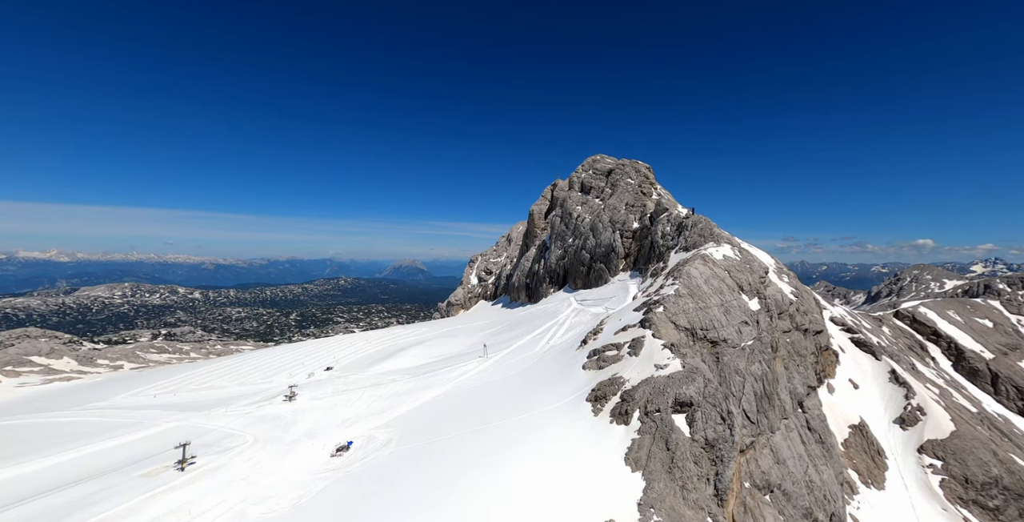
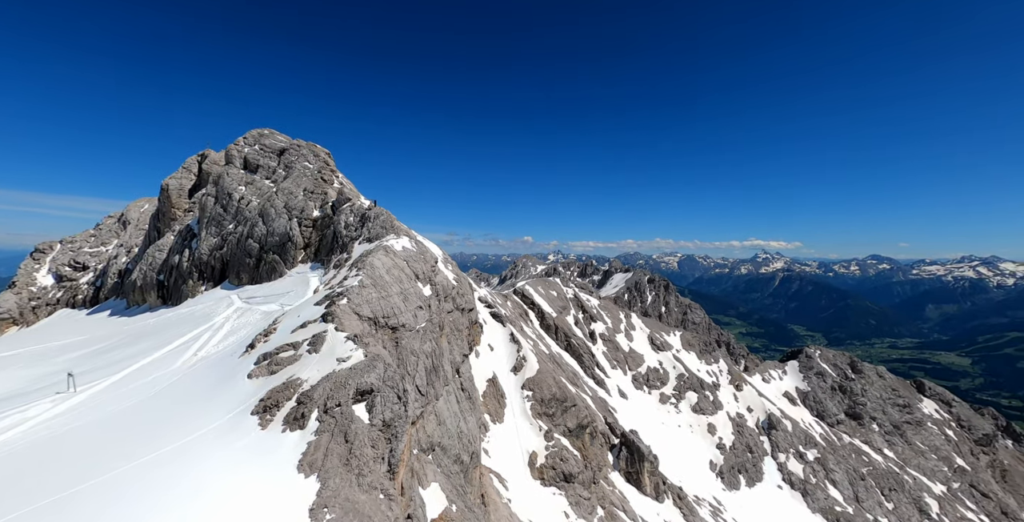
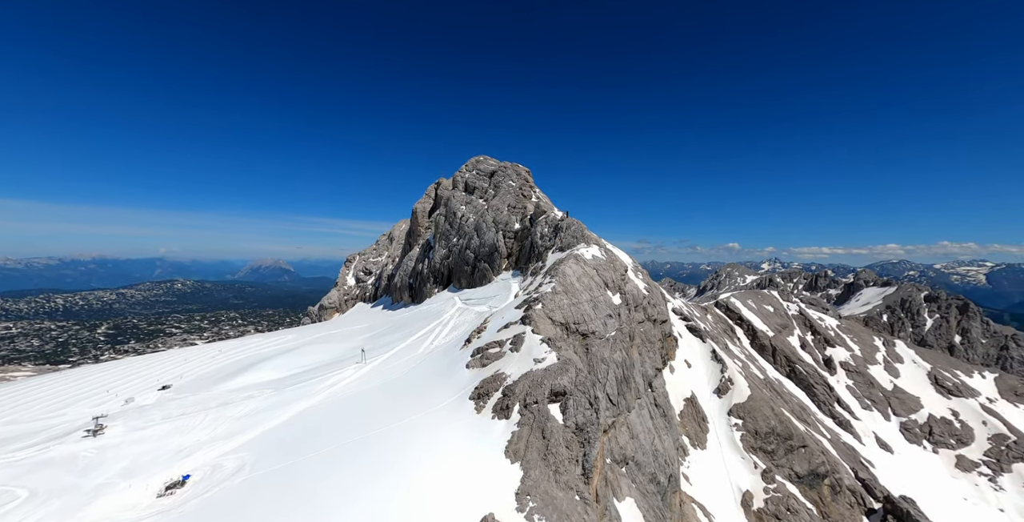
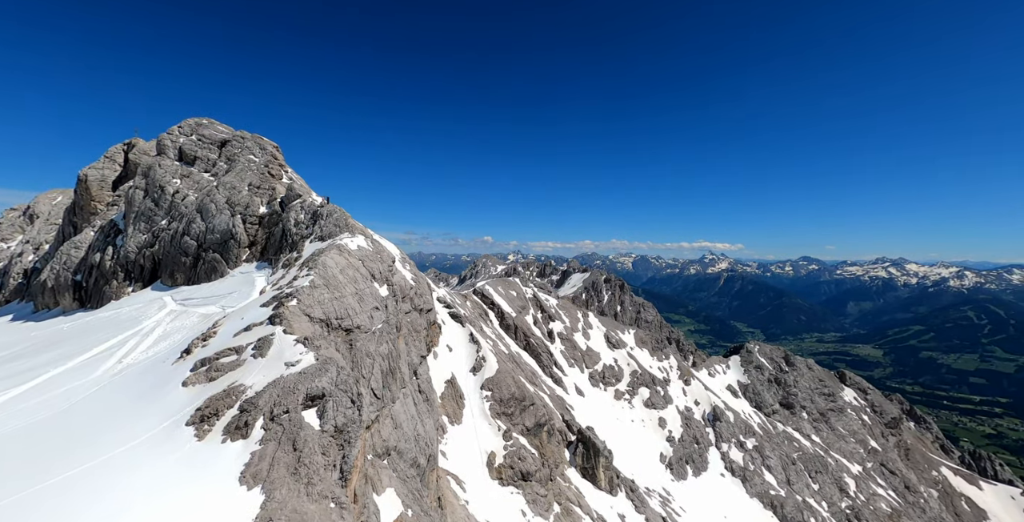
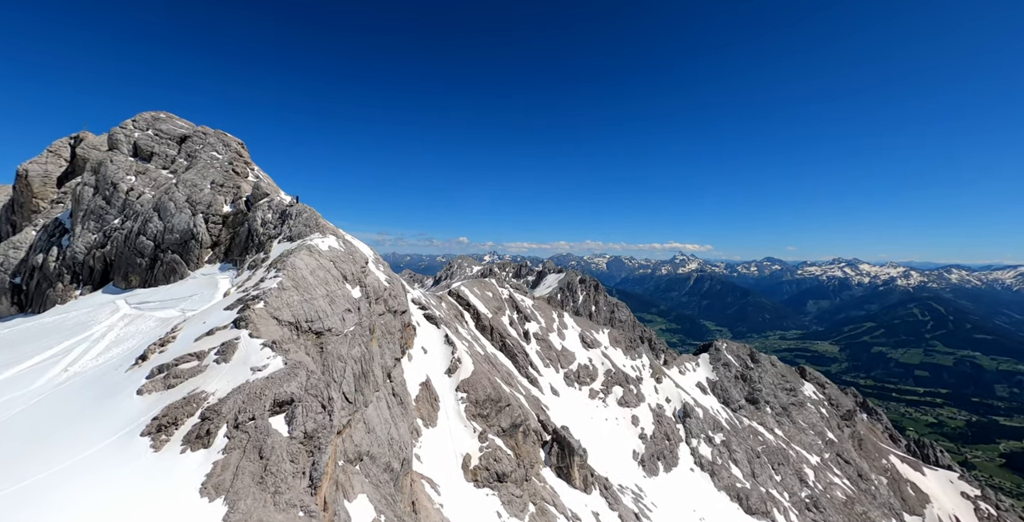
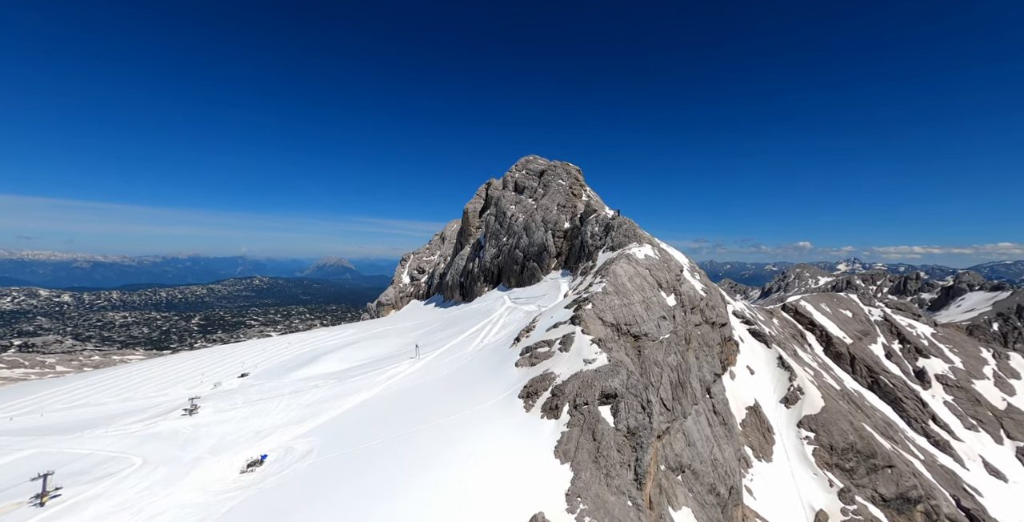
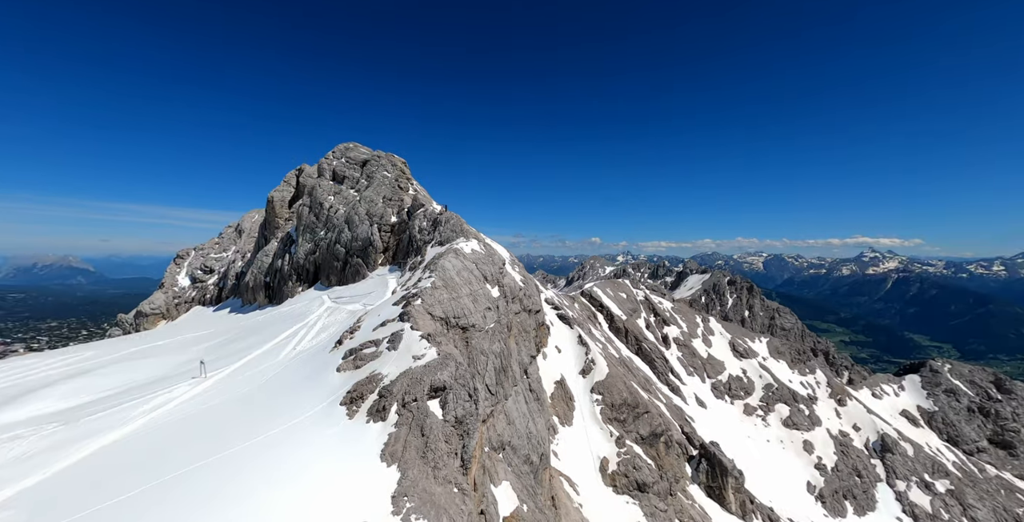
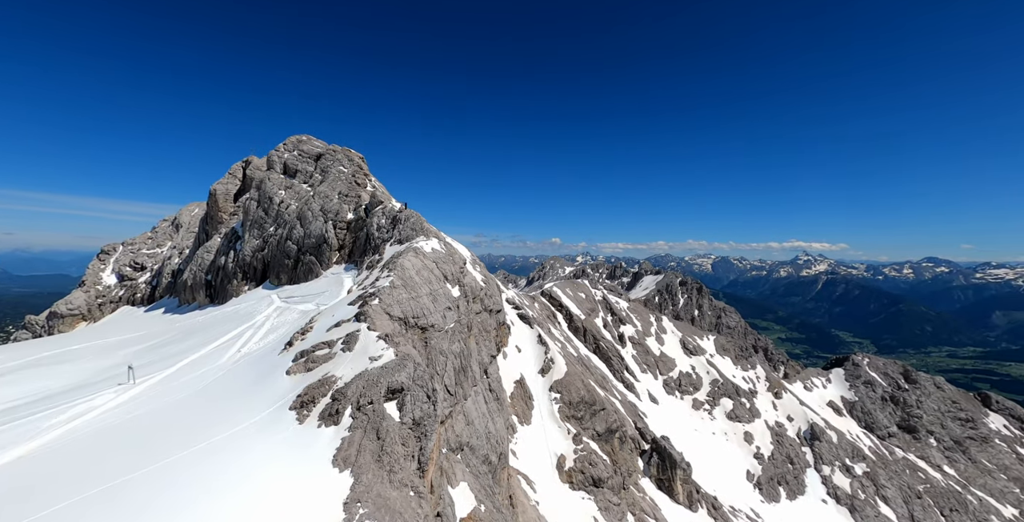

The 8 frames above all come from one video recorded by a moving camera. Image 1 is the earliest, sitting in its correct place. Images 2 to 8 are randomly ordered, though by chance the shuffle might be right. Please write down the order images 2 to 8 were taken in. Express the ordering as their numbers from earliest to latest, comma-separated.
6, 3, 7, 8, 2, 4, 5
